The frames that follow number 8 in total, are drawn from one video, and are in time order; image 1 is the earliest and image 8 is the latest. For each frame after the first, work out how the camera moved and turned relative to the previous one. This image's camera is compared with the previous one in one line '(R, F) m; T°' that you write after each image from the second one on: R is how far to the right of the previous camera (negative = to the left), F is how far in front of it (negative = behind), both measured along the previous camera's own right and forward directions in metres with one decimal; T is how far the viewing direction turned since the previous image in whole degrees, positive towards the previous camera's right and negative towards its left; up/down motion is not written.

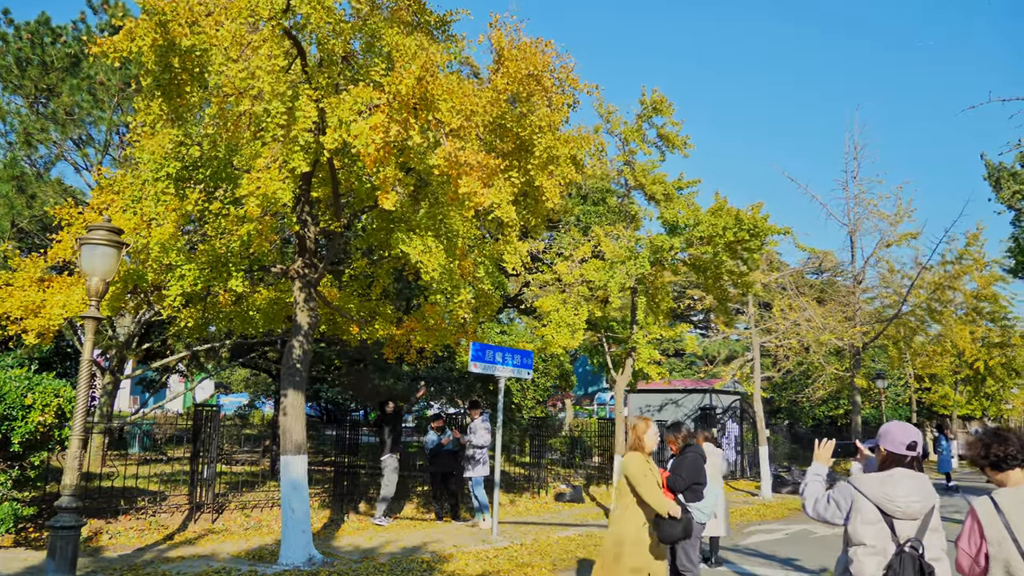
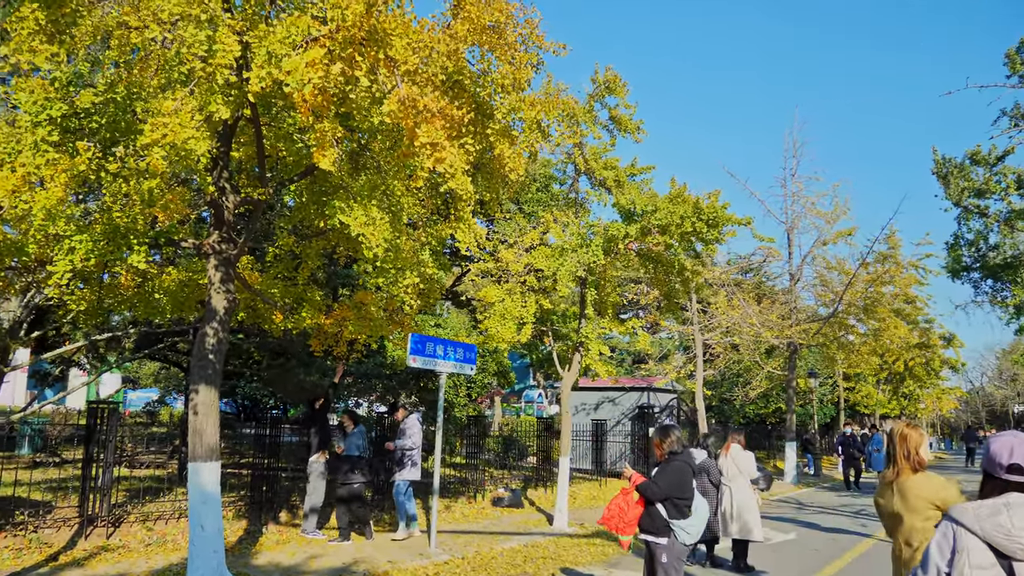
(-0.2, +1.1) m; +5°
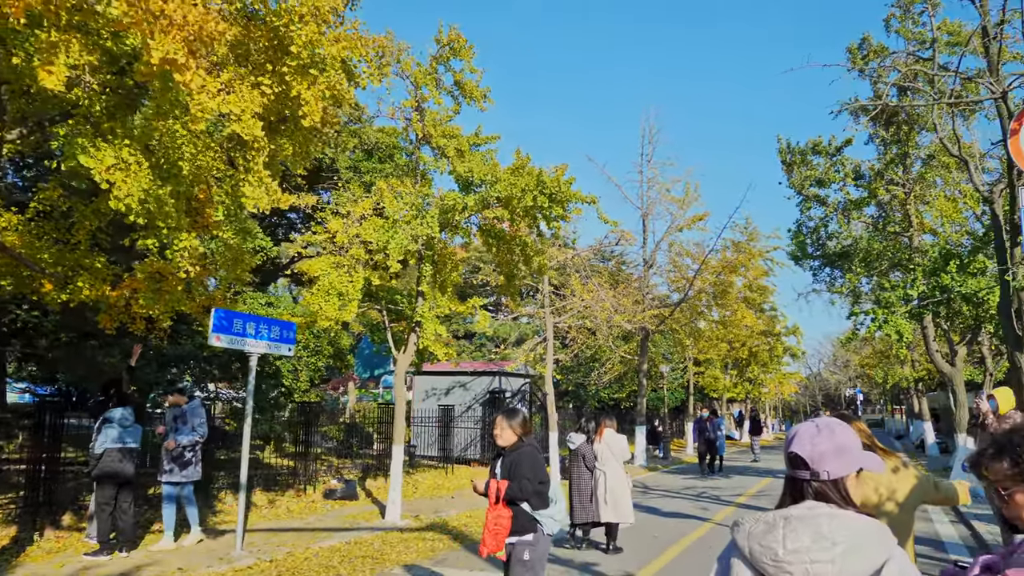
(+0.5, +0.8) m; +9°
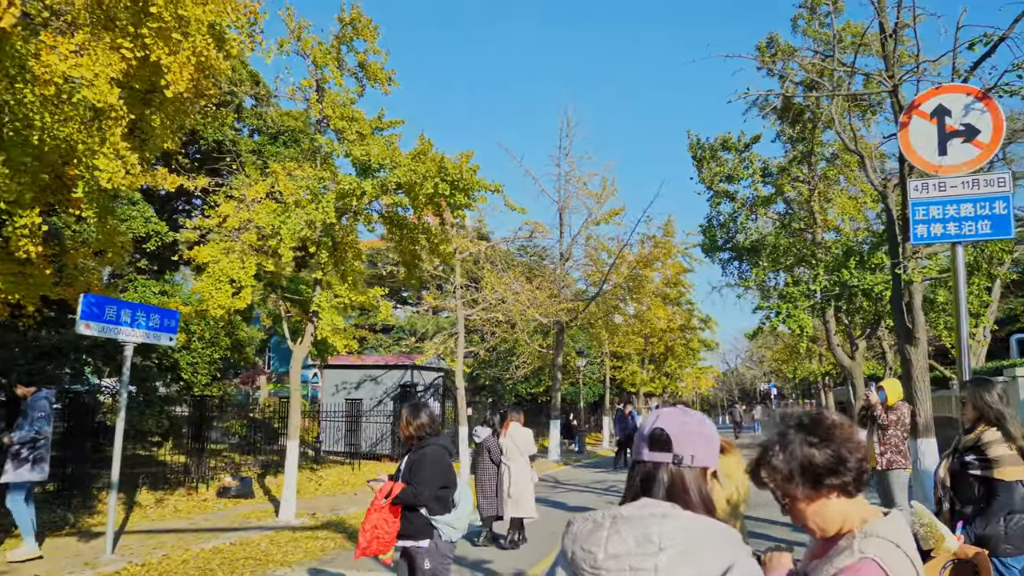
(+0.3, +0.3) m; +5°
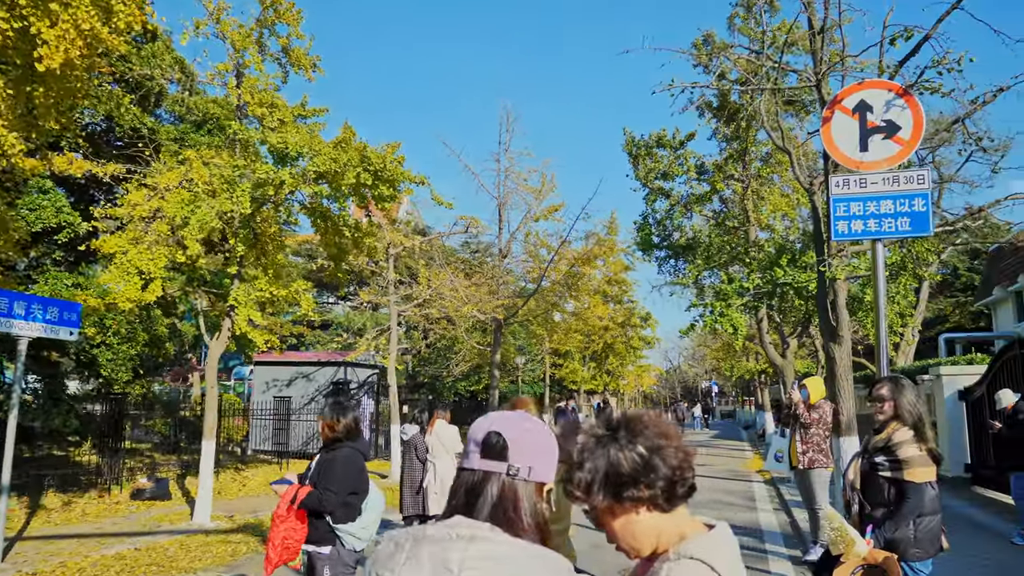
(+0.3, +0.3) m; +4°
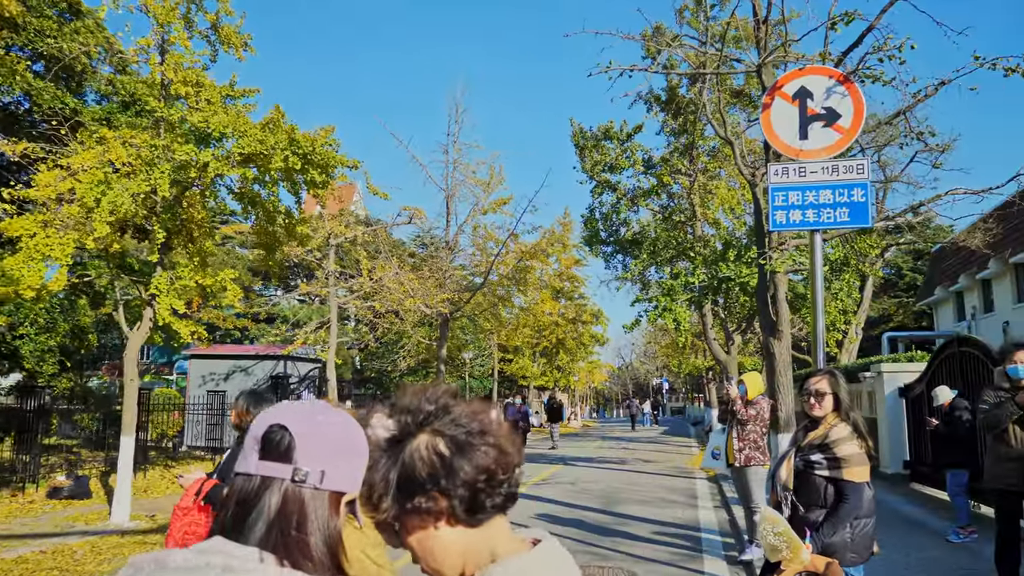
(+0.2, +0.3) m; +3°
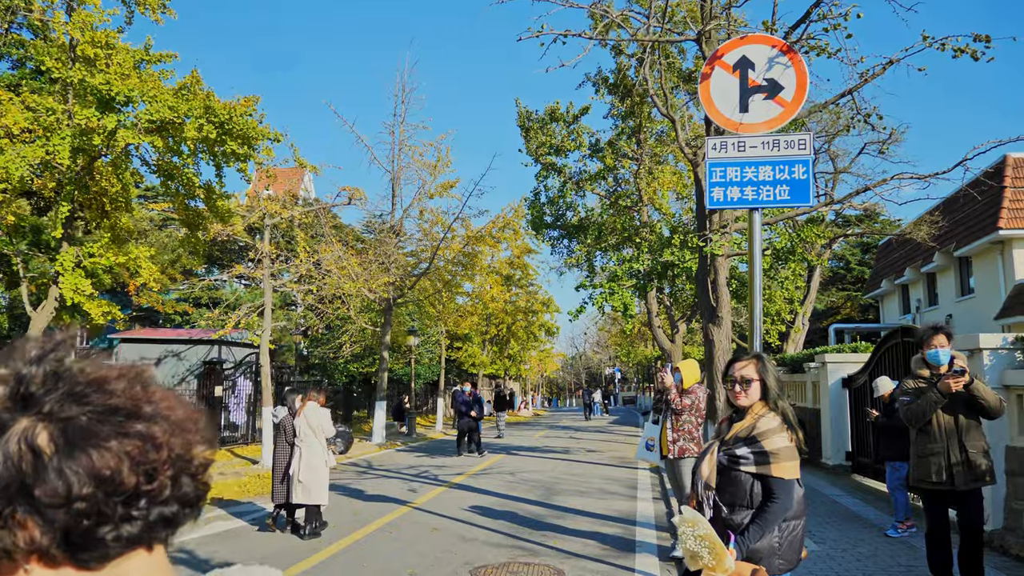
(+0.3, +0.5) m; +3°
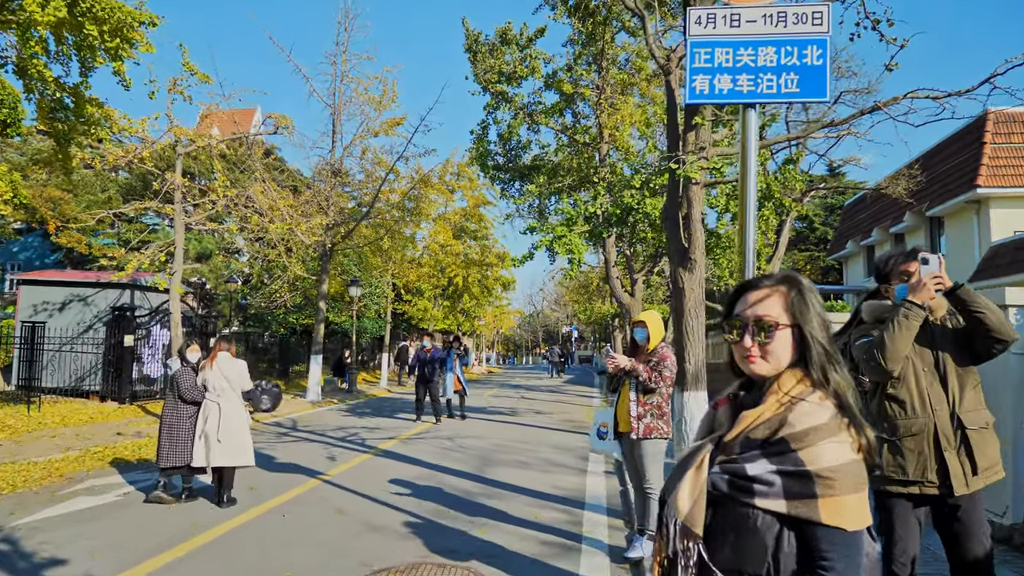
(+0.3, +1.6) m; +3°
